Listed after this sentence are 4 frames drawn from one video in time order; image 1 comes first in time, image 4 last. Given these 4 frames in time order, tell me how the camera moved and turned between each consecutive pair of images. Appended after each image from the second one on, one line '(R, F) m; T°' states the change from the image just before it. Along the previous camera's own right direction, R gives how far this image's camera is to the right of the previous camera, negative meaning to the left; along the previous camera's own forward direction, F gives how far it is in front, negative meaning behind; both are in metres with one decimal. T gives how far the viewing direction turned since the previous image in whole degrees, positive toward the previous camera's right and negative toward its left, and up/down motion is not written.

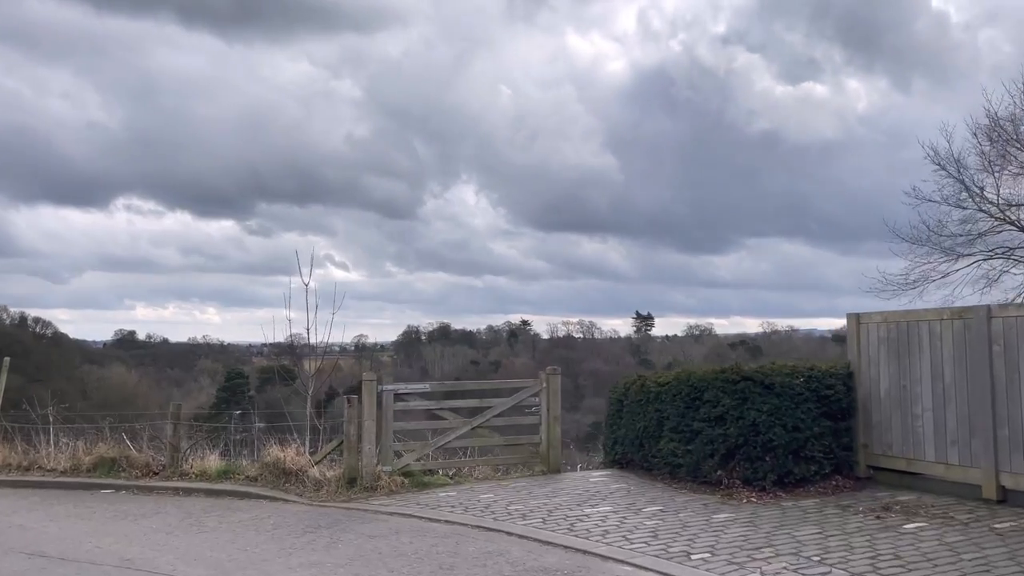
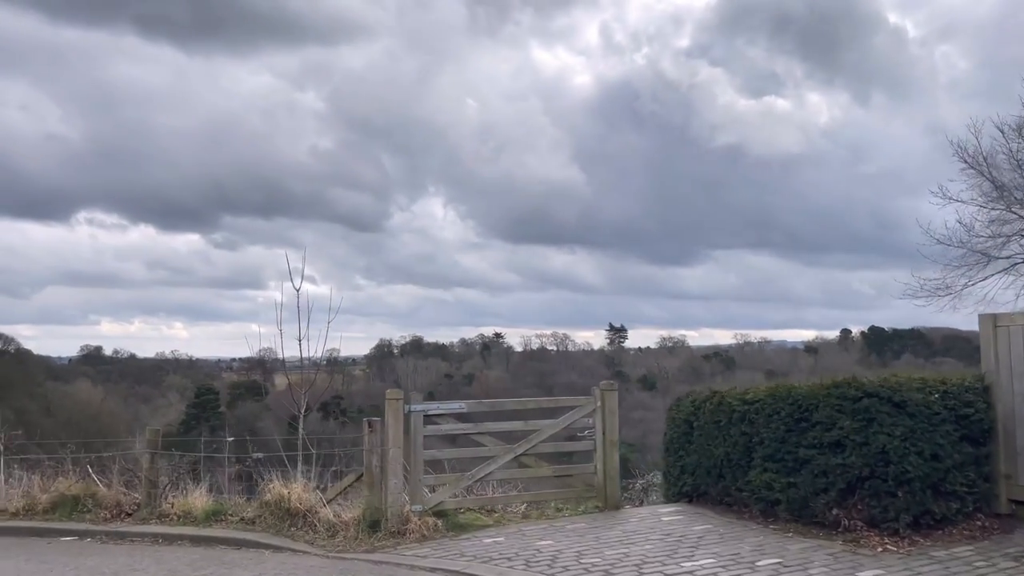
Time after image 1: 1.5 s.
(-0.5, +1.0) m; +2°
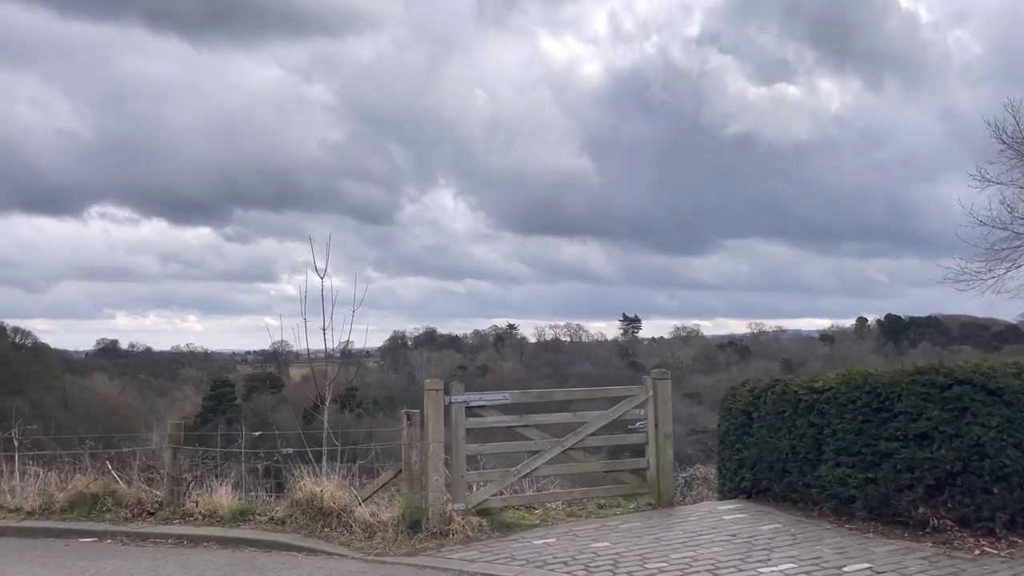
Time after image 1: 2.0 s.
(-0.2, +0.3) m; -1°
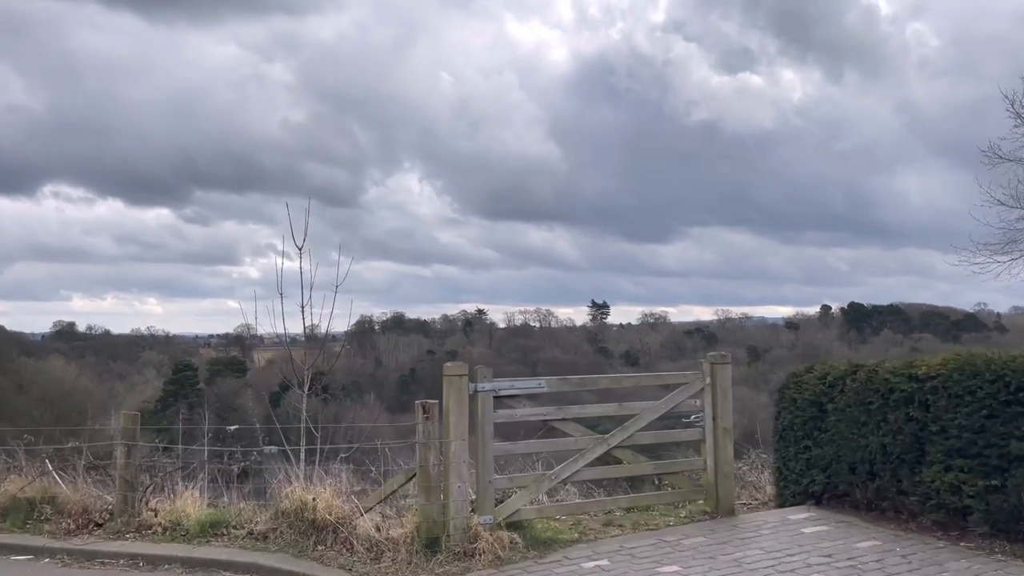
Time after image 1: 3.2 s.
(-0.3, +0.8) m; +2°
